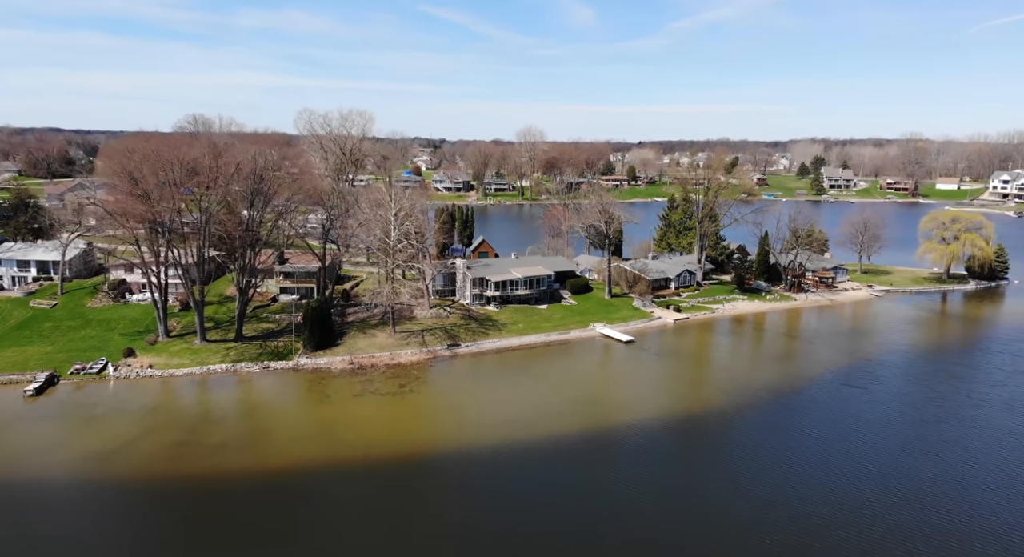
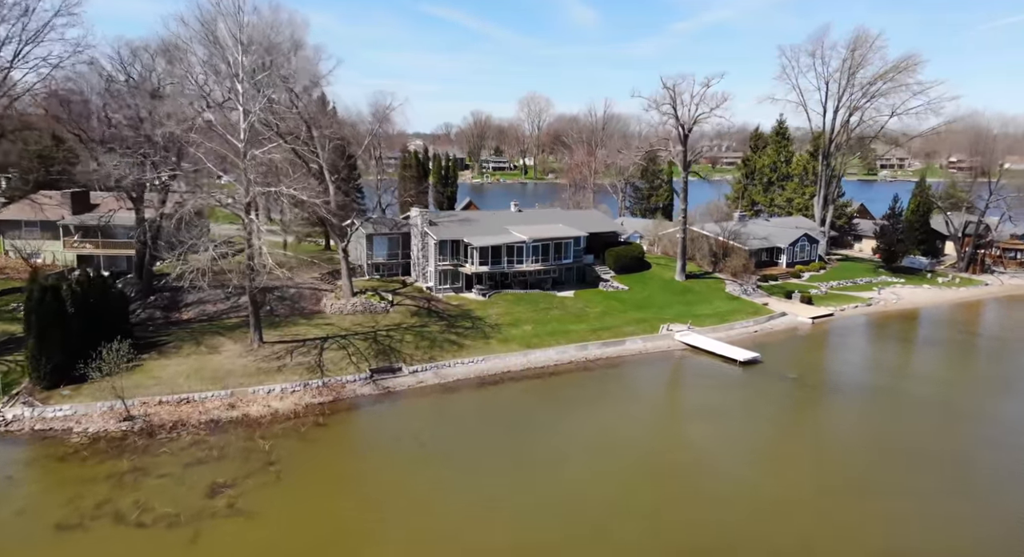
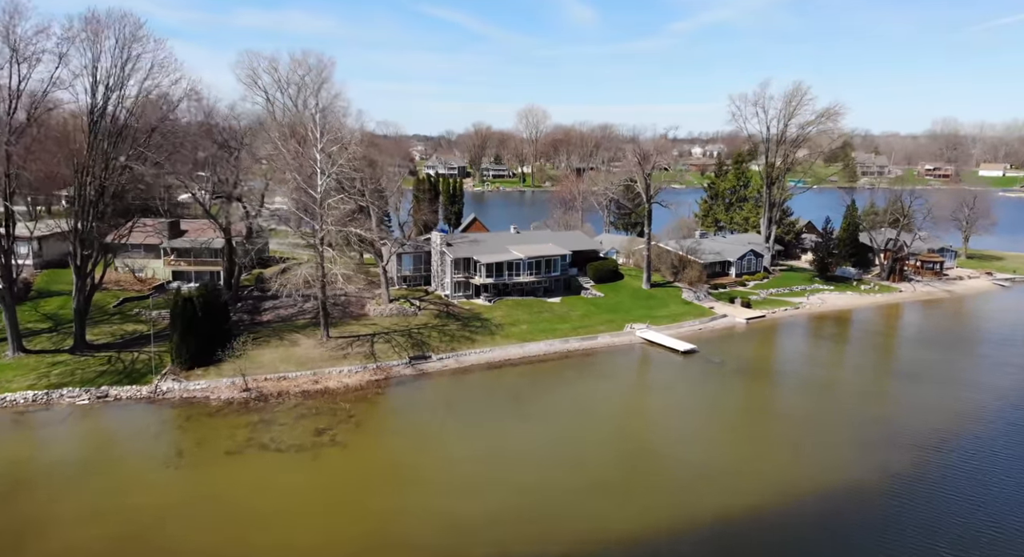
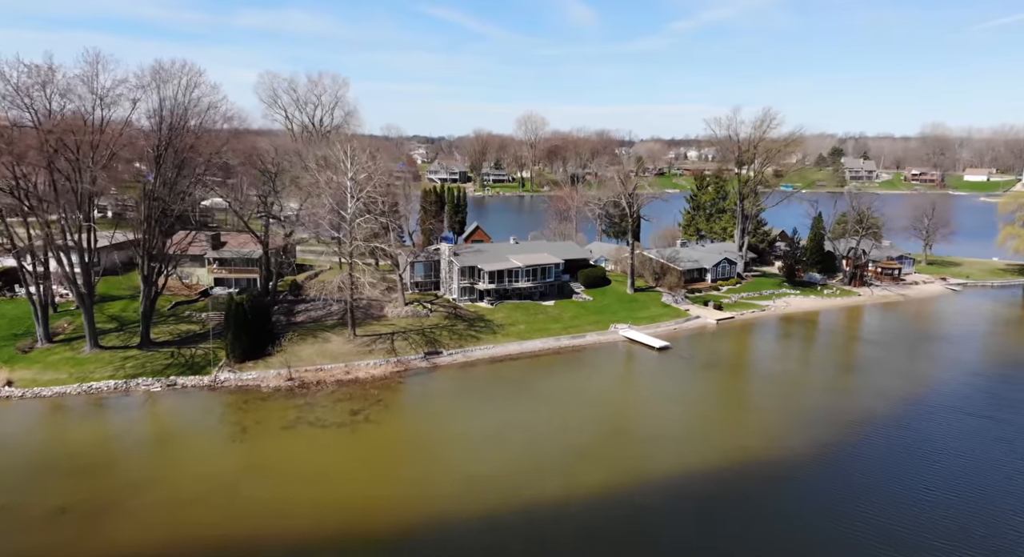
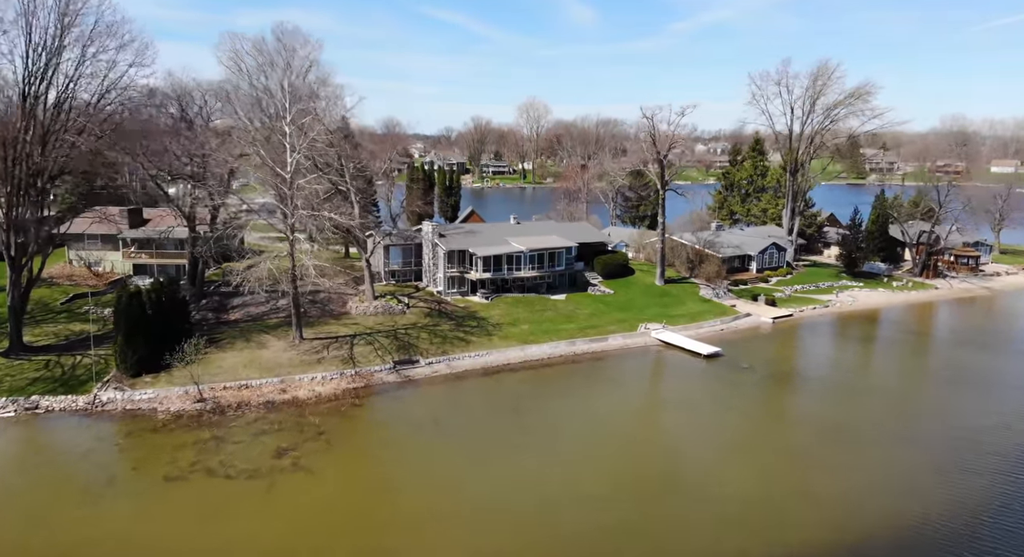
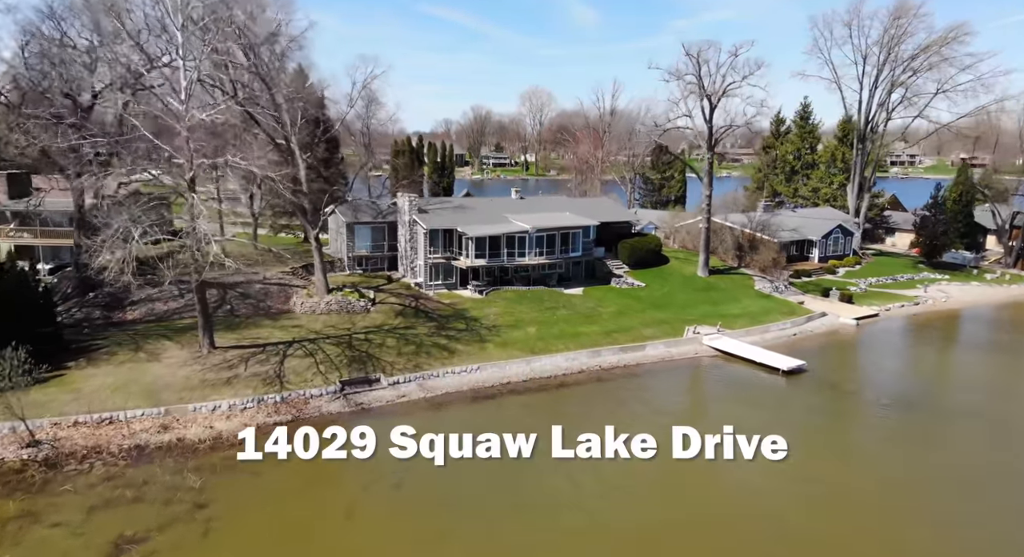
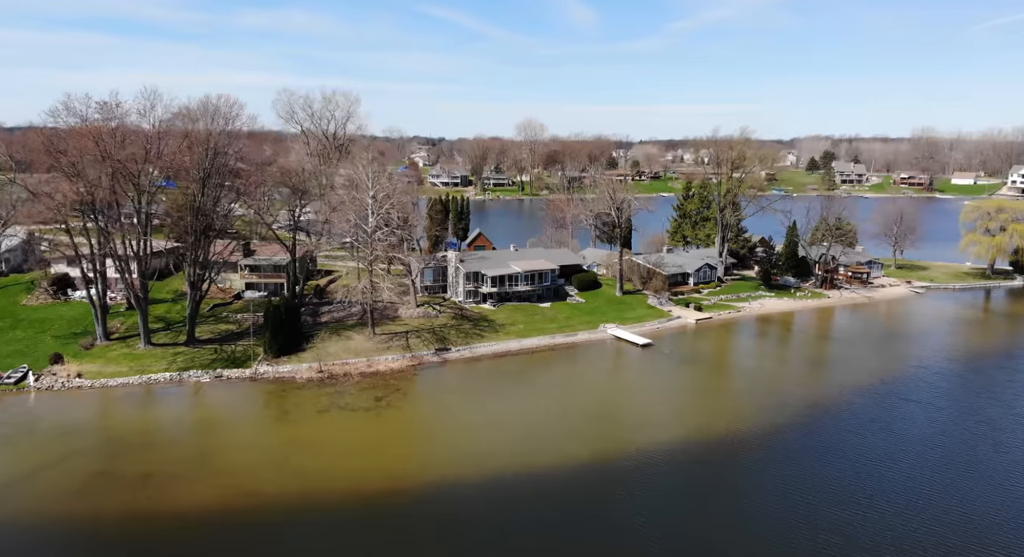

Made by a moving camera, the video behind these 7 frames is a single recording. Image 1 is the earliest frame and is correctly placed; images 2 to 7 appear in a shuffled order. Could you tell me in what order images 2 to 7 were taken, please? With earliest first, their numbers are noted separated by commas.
7, 4, 3, 5, 2, 6
